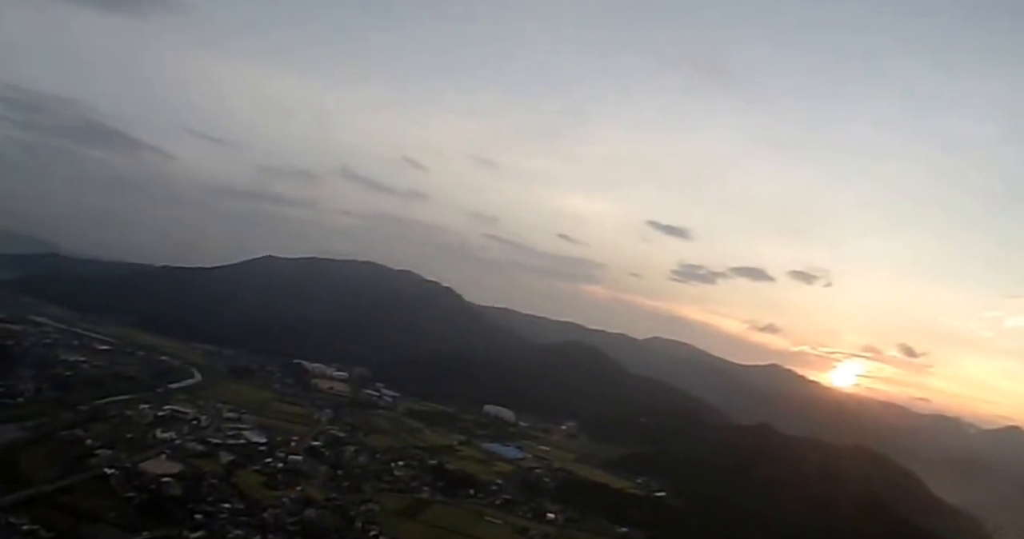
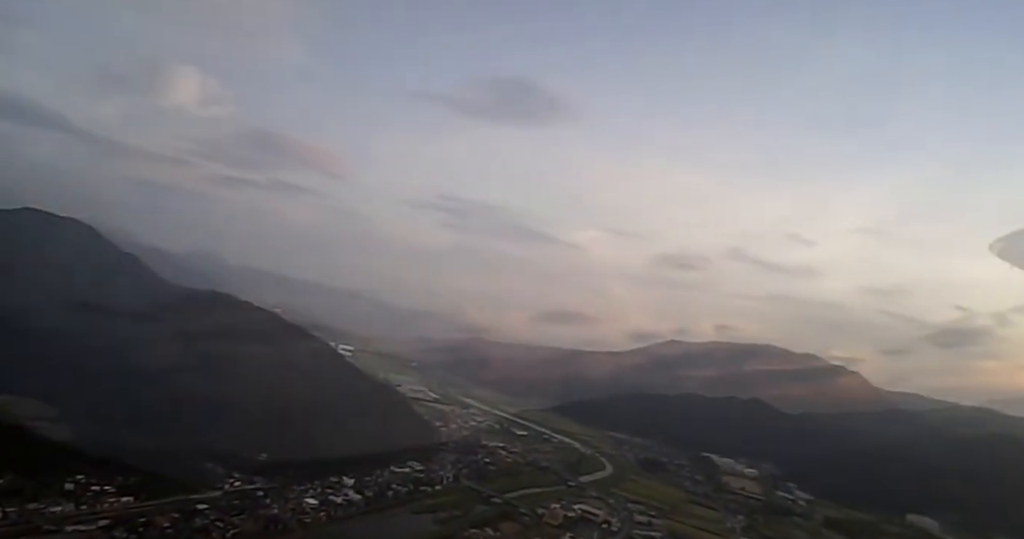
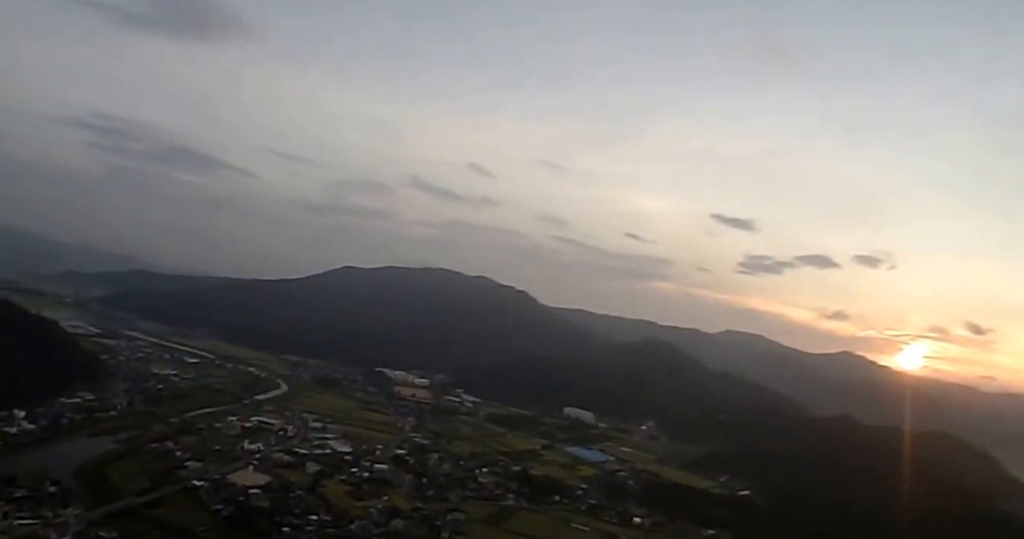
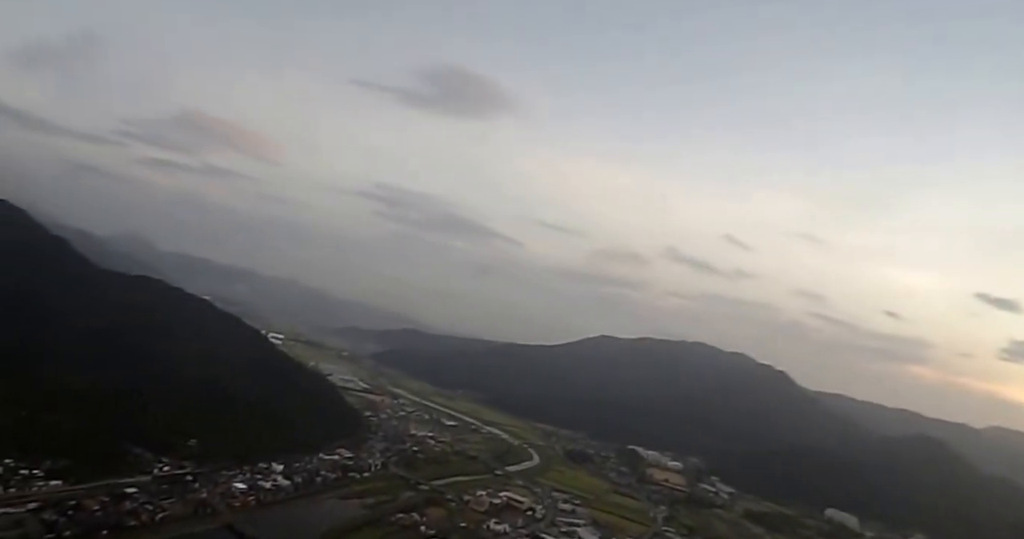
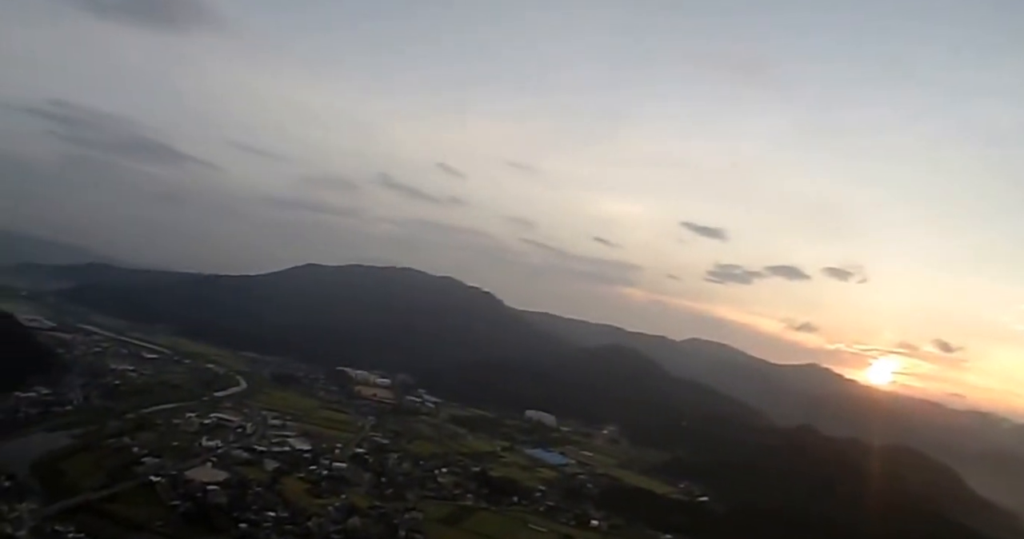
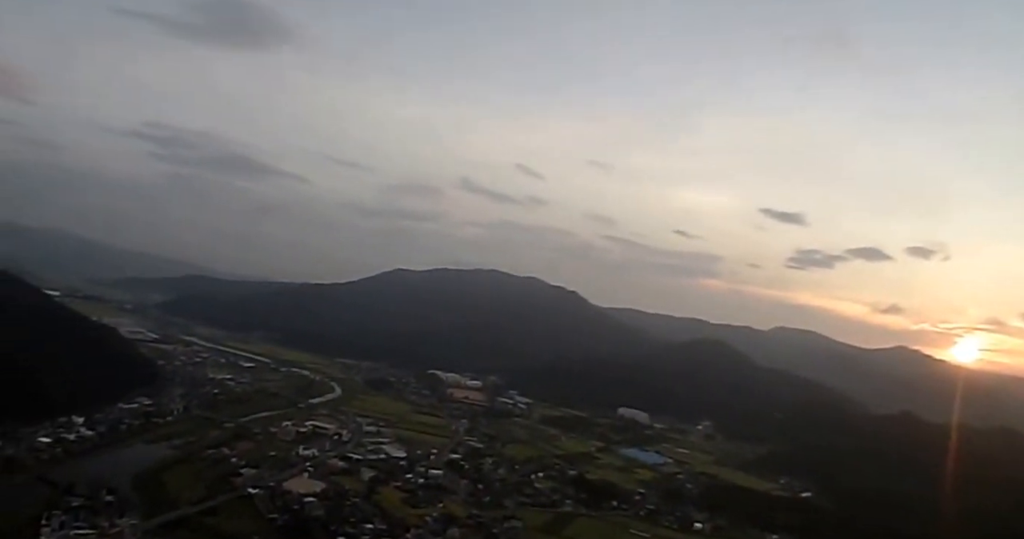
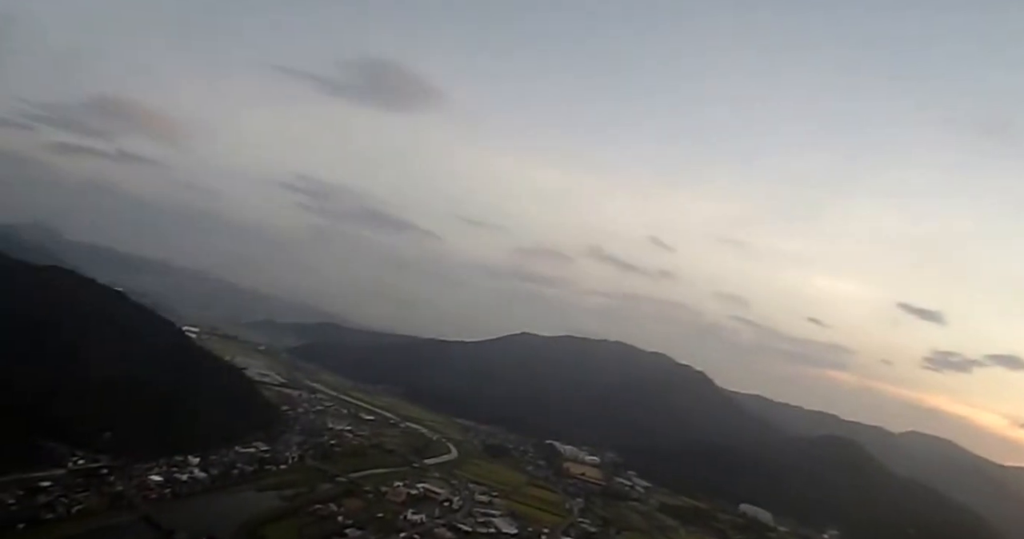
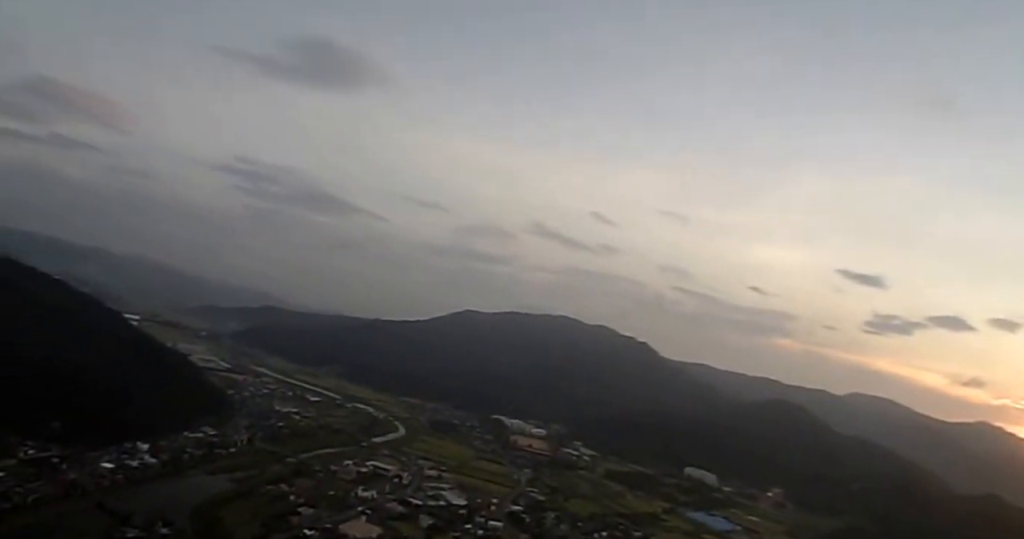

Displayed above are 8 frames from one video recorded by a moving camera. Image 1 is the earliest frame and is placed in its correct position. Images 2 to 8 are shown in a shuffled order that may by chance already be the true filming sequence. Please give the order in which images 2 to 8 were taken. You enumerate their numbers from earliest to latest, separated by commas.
5, 3, 6, 8, 7, 4, 2
